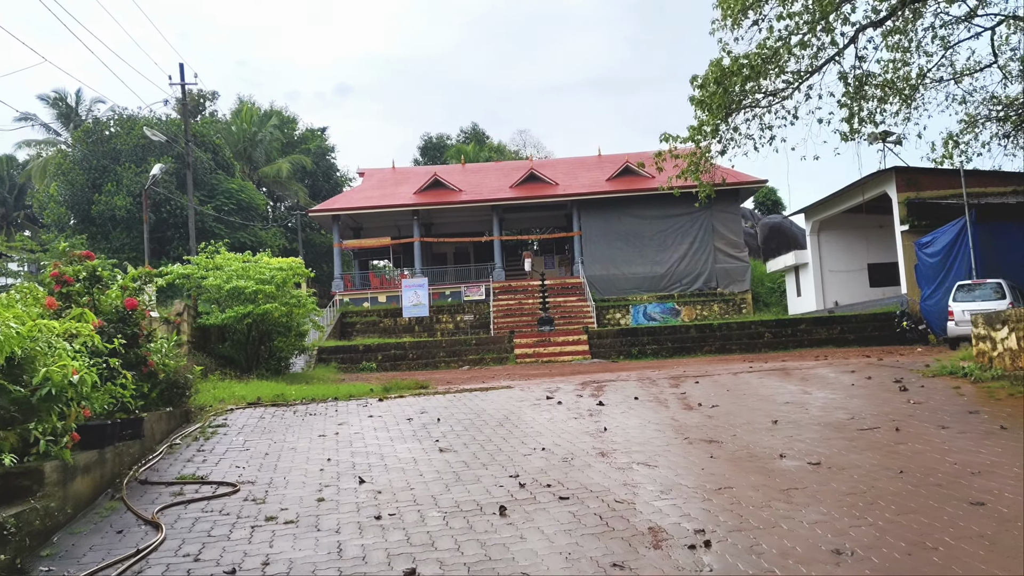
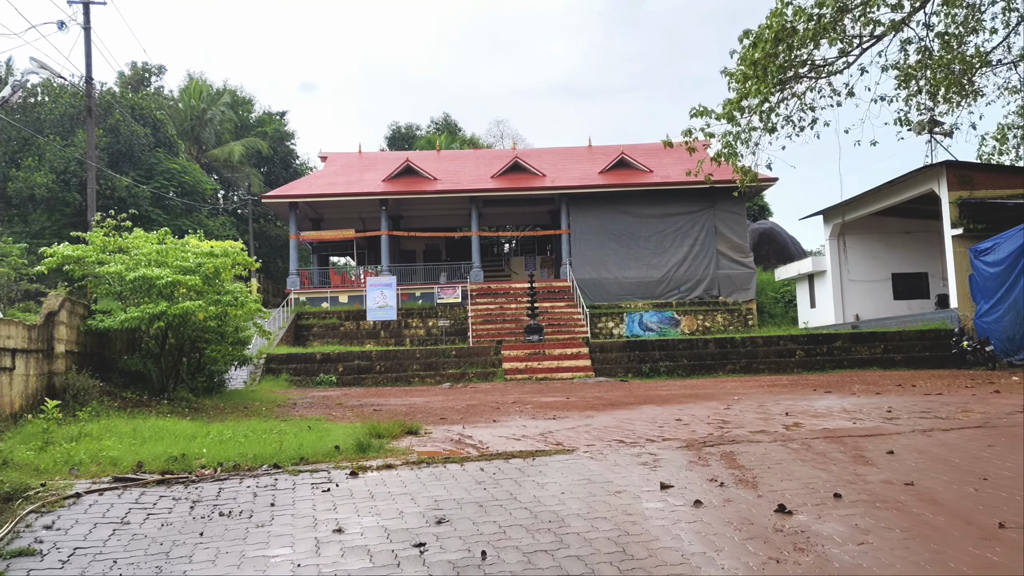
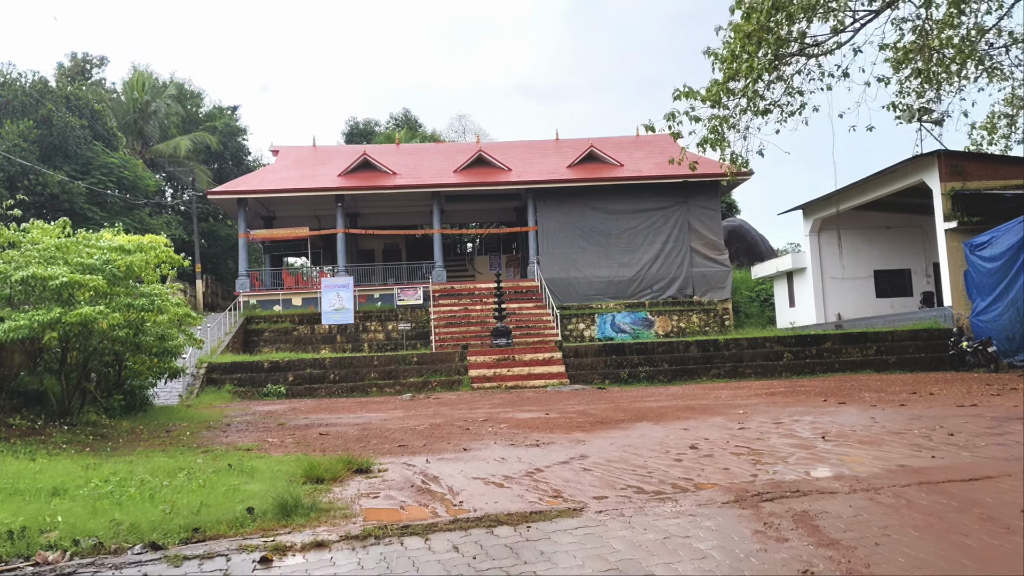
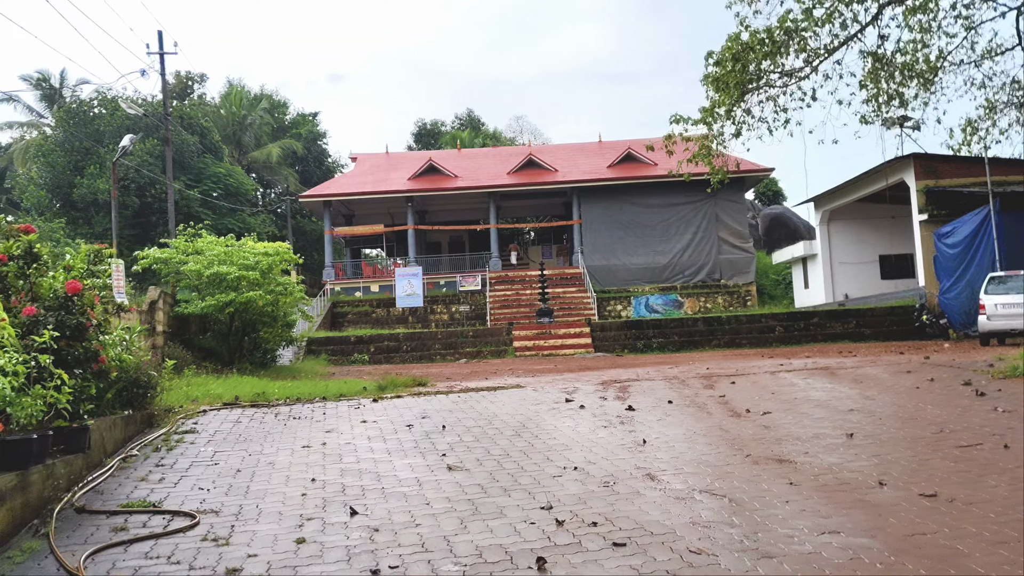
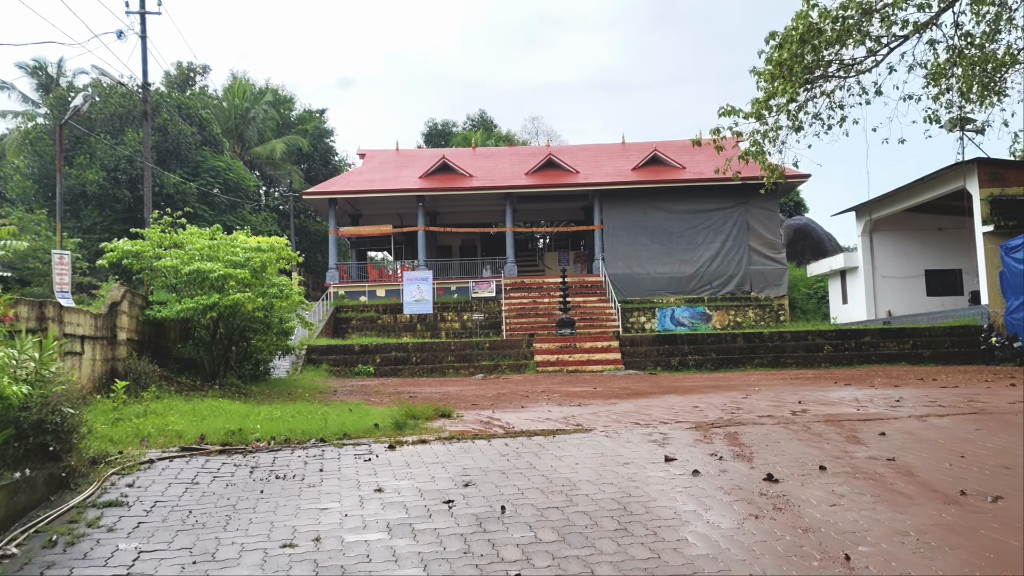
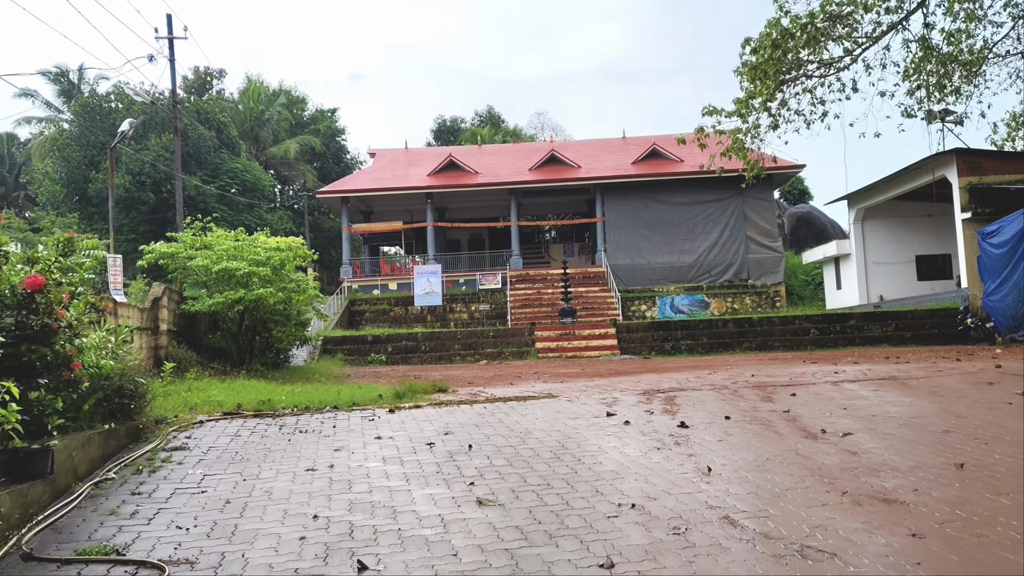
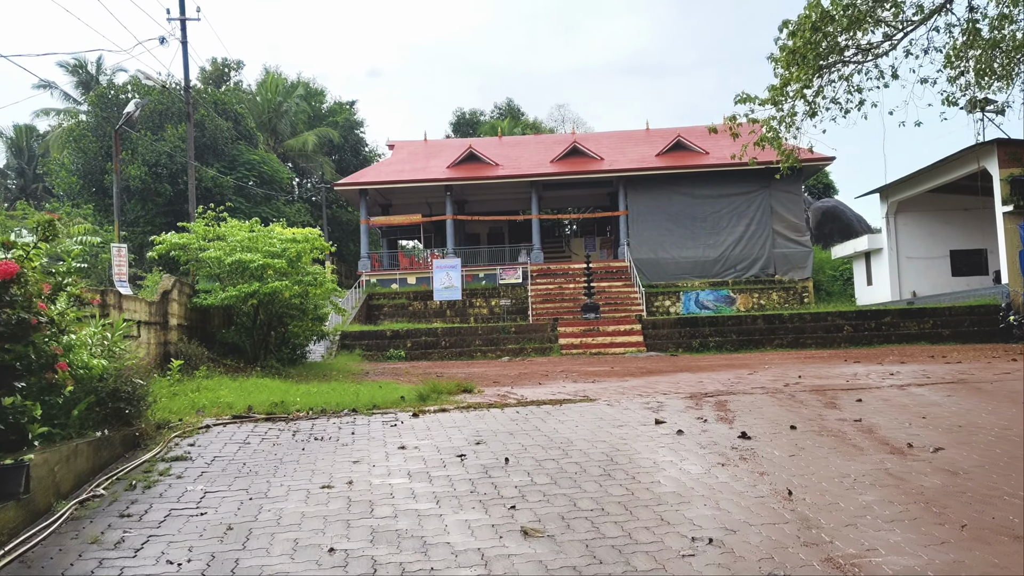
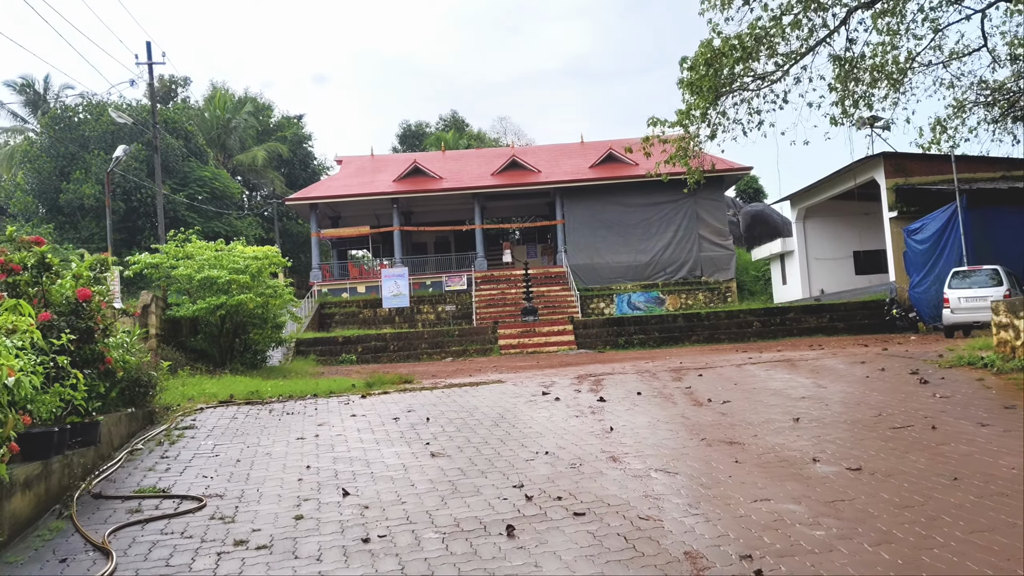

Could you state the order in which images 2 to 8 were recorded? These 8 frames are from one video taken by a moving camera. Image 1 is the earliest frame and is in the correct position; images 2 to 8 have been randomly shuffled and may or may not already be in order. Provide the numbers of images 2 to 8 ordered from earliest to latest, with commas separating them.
8, 4, 6, 7, 5, 2, 3
